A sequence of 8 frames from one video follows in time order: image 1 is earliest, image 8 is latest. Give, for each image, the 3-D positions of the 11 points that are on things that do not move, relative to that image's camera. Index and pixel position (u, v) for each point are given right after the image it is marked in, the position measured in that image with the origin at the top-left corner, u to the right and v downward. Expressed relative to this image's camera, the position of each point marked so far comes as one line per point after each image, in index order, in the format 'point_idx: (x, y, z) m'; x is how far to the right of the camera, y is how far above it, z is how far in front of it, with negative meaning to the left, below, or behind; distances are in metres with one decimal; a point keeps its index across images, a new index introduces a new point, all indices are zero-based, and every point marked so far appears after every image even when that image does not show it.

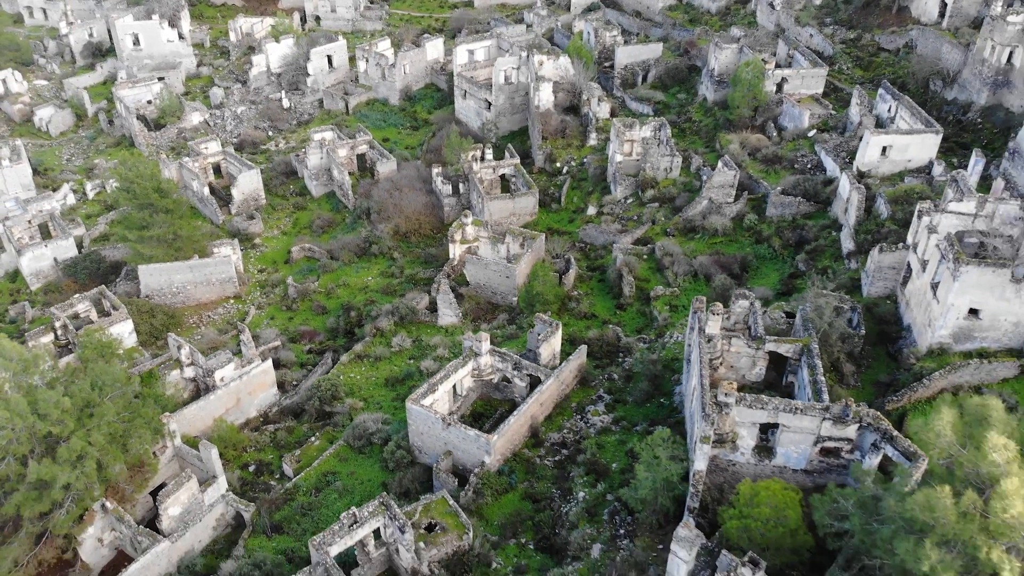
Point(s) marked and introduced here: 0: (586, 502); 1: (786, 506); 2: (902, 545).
0: (+1.4, -4.0, +19.4) m
1: (+3.8, -3.0, +14.2) m
2: (+4.0, -2.6, +10.7) m
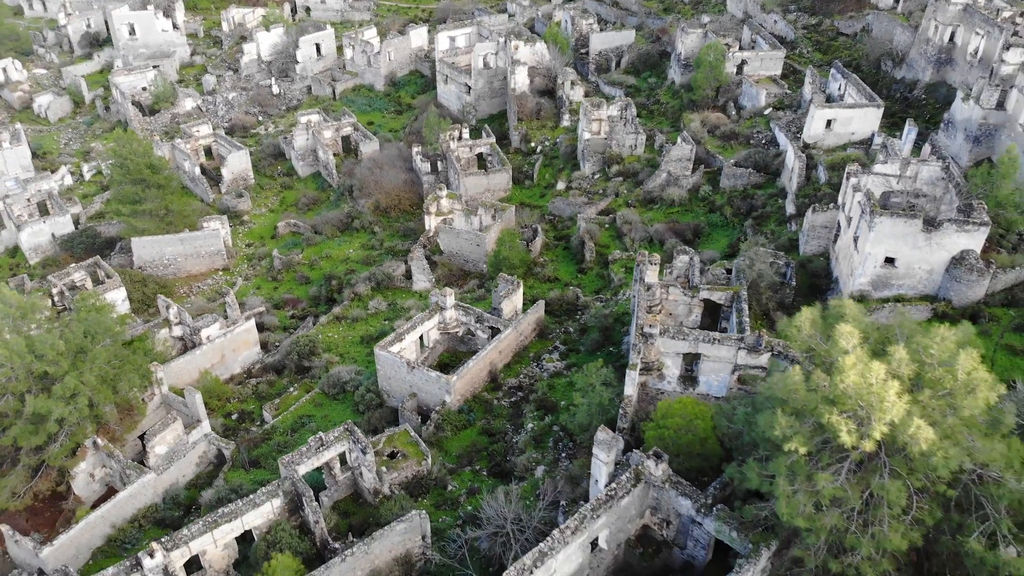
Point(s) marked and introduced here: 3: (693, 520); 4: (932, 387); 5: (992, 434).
0: (+0.4, -3.0, +21.2) m
1: (+2.9, -2.0, +16.0) m
2: (+3.1, -1.6, +12.5) m
3: (+2.6, -3.3, +14.9) m
4: (+4.8, -1.2, +11.8) m
5: (+5.7, -1.7, +12.3) m
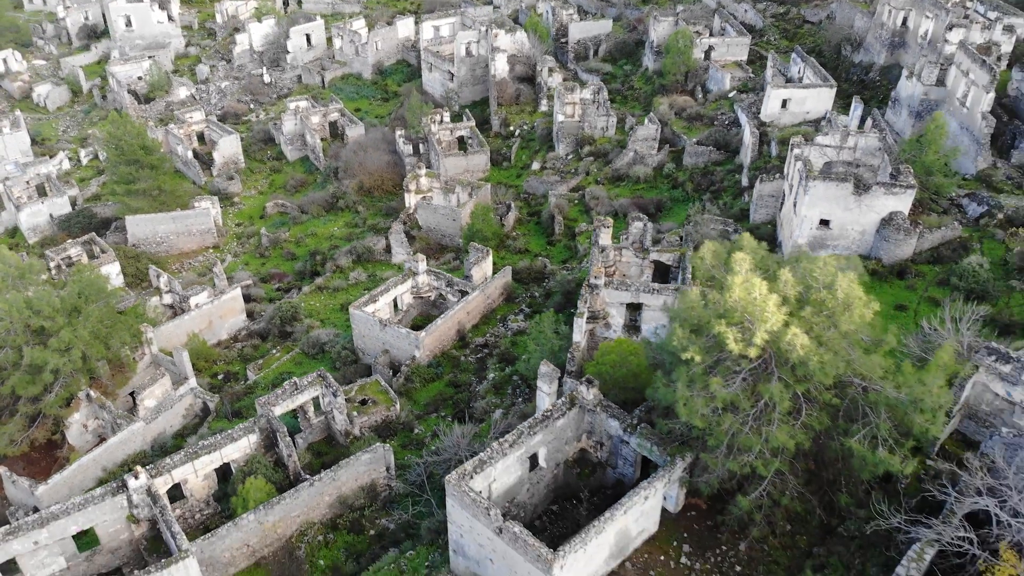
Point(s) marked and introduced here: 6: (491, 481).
0: (-0.4, -2.1, +22.9) m
1: (+2.1, -1.1, +17.6) m
2: (+2.2, -0.7, +14.2) m
3: (+1.8, -2.4, +16.5) m
4: (+3.9, -0.3, +13.5) m
5: (+4.9, -0.8, +14.0) m
6: (-0.3, -2.9, +15.5) m
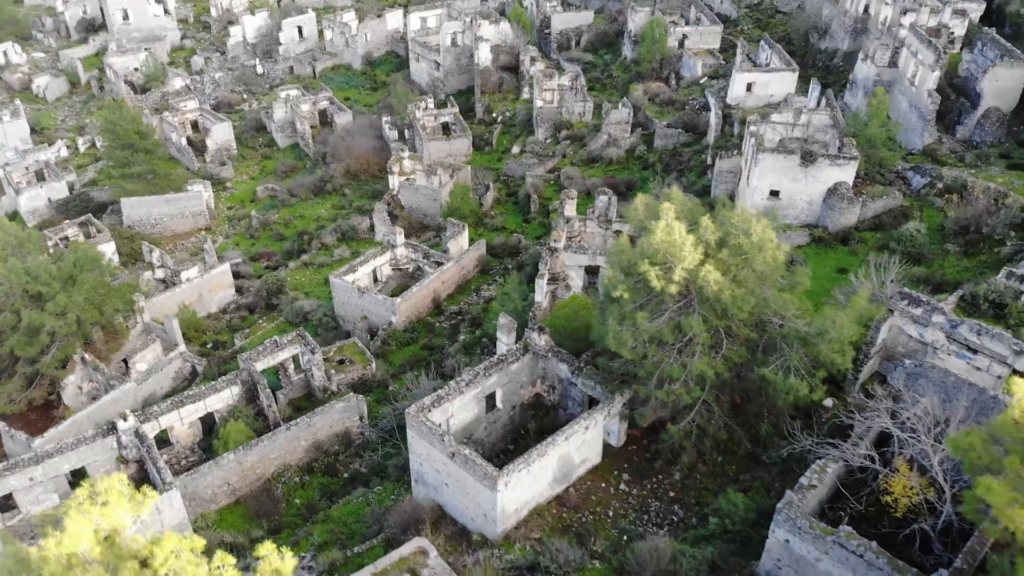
0: (-1.1, -1.3, +24.3) m
1: (+1.3, -0.3, +19.1) m
2: (+1.5, +0.1, +15.6) m
3: (+1.0, -1.6, +18.0) m
4: (+3.2, +0.5, +14.9) m
5: (+4.1, 0.0, +15.4) m
6: (-1.0, -2.1, +17.0) m
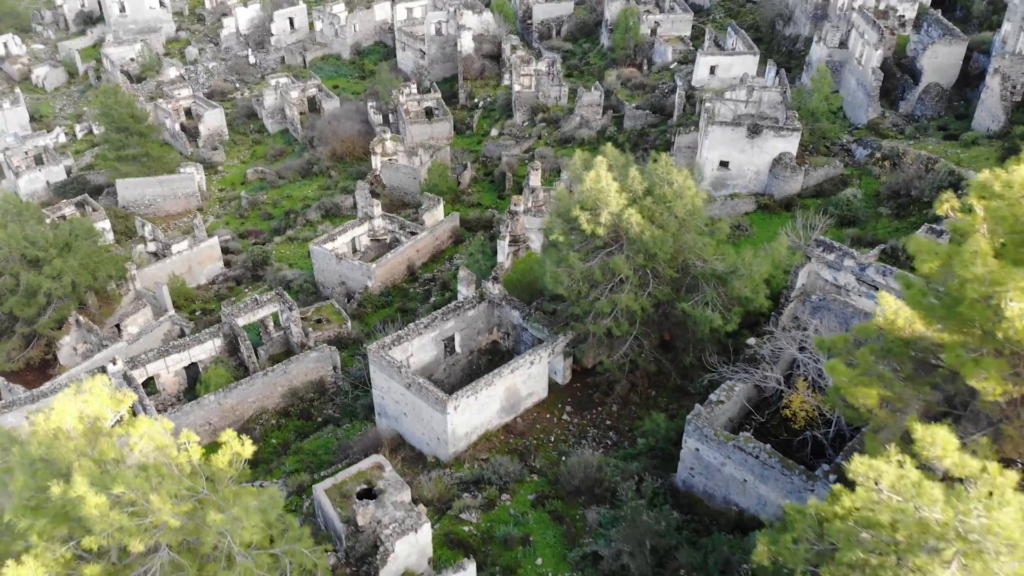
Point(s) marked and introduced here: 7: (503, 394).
0: (-2.0, -0.4, +26.0) m
1: (+0.5, +0.6, +20.7) m
2: (+0.6, +1.0, +17.3) m
3: (+0.2, -0.7, +19.6) m
4: (+2.4, +1.4, +16.6) m
5: (+3.3, +0.9, +17.1) m
6: (-1.9, -1.2, +18.6) m
7: (-0.2, -1.8, +17.9) m
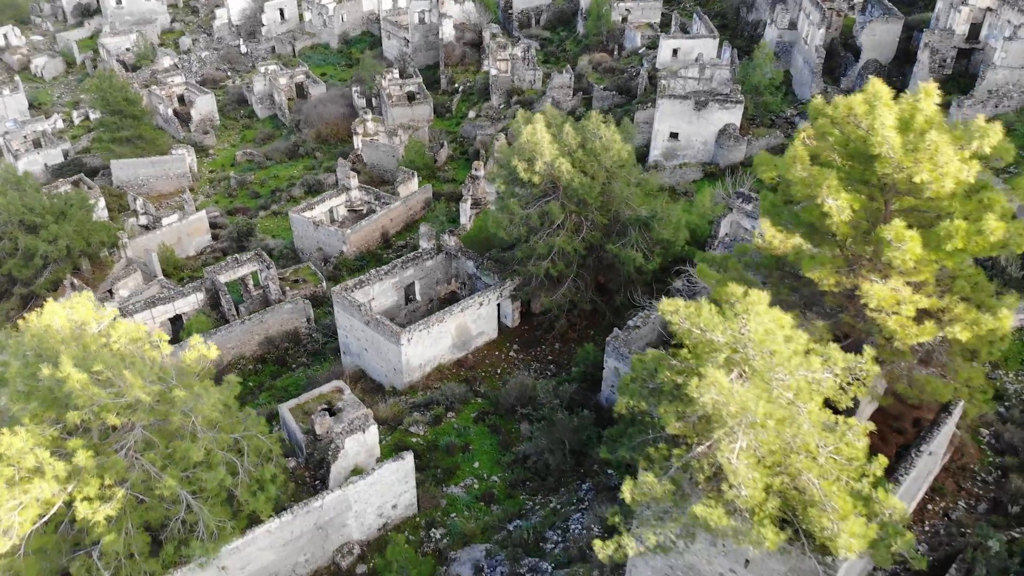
0: (-2.9, +0.6, +27.9) m
1: (-0.5, +1.6, +22.6) m
2: (-0.3, +2.0, +19.2) m
3: (-0.8, +0.3, +21.5) m
4: (+1.4, +2.5, +18.5) m
5: (+2.3, +1.9, +19.0) m
6: (-2.8, -0.2, +20.5) m
7: (-1.1, -0.8, +19.8) m
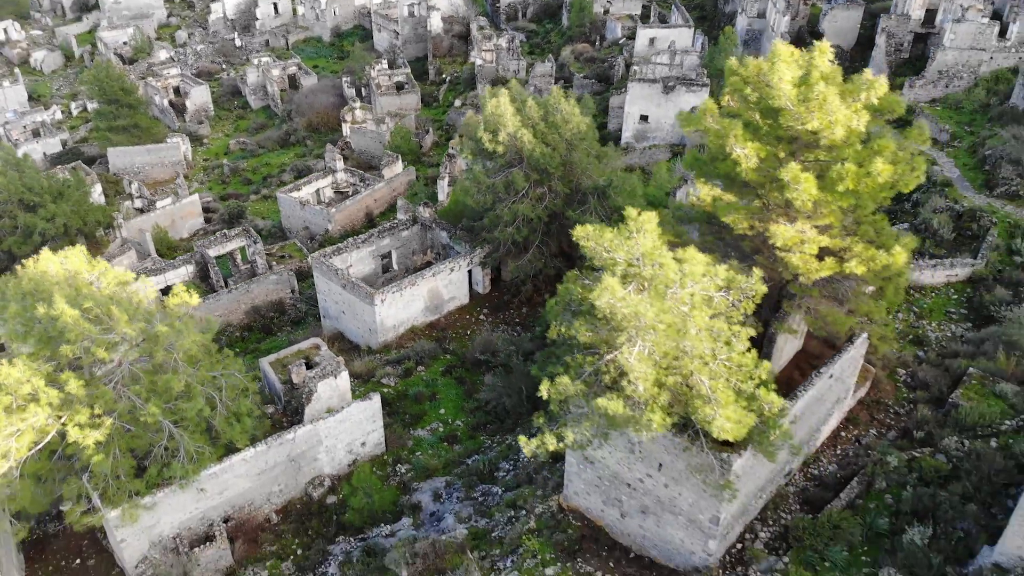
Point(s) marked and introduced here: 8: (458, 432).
0: (-3.6, +1.3, +29.2) m
1: (-1.1, +2.3, +23.9) m
2: (-1.0, +2.7, +20.5) m
3: (-1.4, +1.0, +22.8) m
4: (+0.7, +3.2, +19.8) m
5: (+1.7, +2.6, +20.3) m
6: (-3.5, +0.5, +21.8) m
7: (-1.8, -0.1, +21.1) m
8: (-0.9, -2.4, +17.2) m
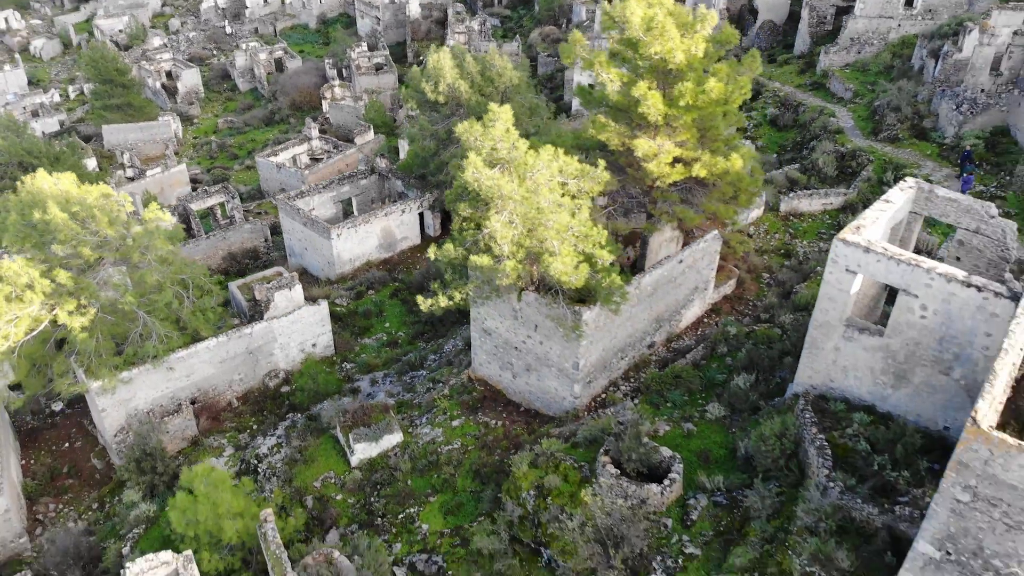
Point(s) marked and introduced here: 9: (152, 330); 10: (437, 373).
0: (-4.9, +2.8, +31.9) m
1: (-2.4, +3.7, +26.6) m
2: (-2.3, +4.2, +23.1) m
3: (-2.7, +2.4, +25.5) m
4: (-0.6, +4.6, +22.5) m
5: (+0.3, +4.0, +22.9) m
6: (-4.8, +1.9, +24.5) m
7: (-3.1, +1.3, +23.7) m
8: (-2.2, -1.0, +19.9) m
9: (-5.7, -0.7, +16.4) m
10: (-1.2, -1.4, +16.7) m
